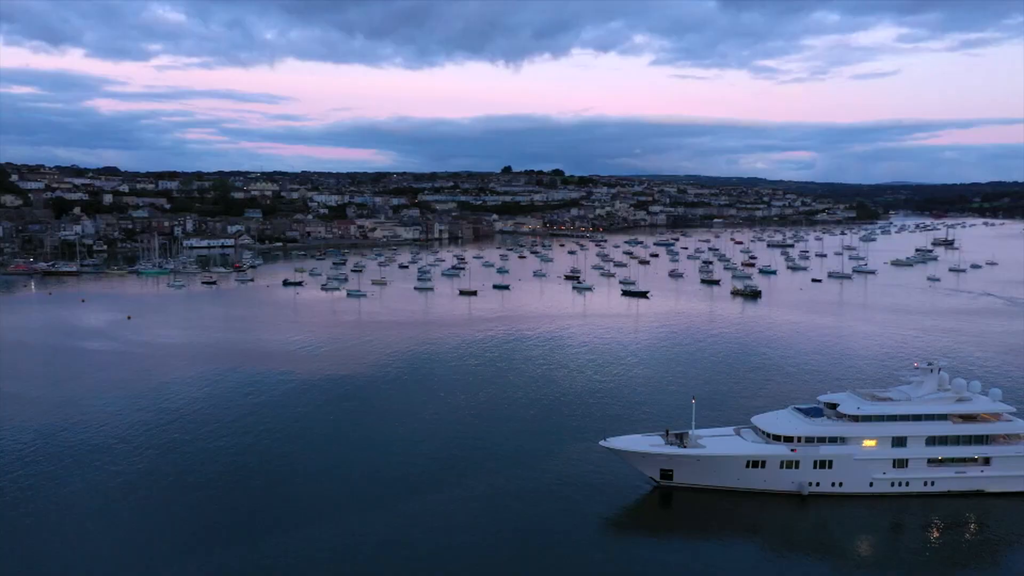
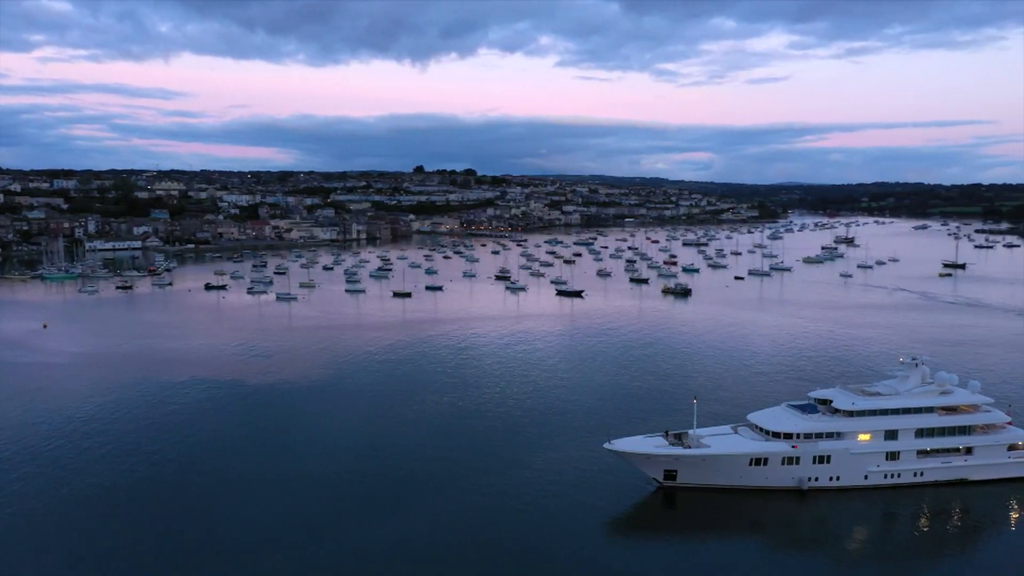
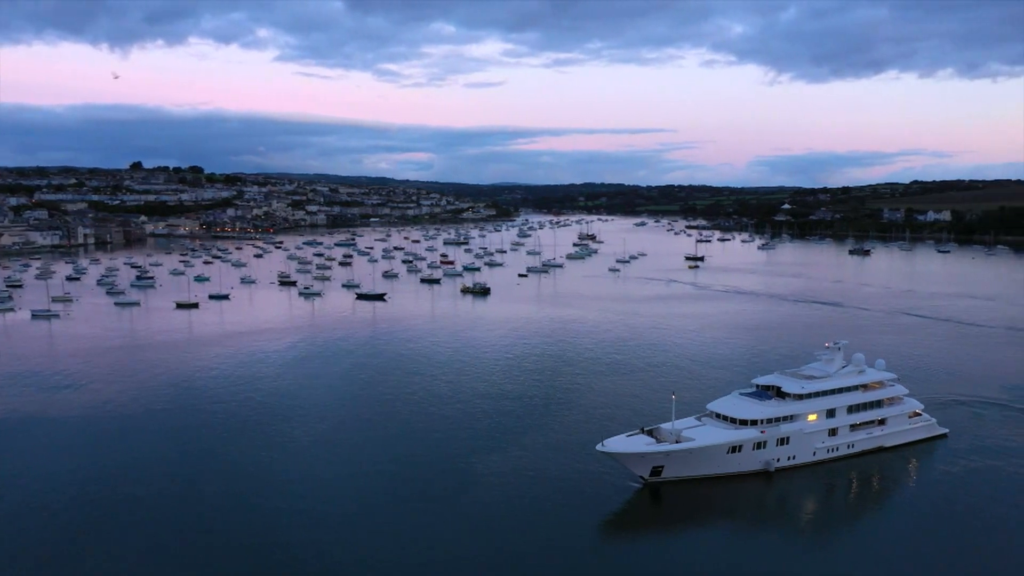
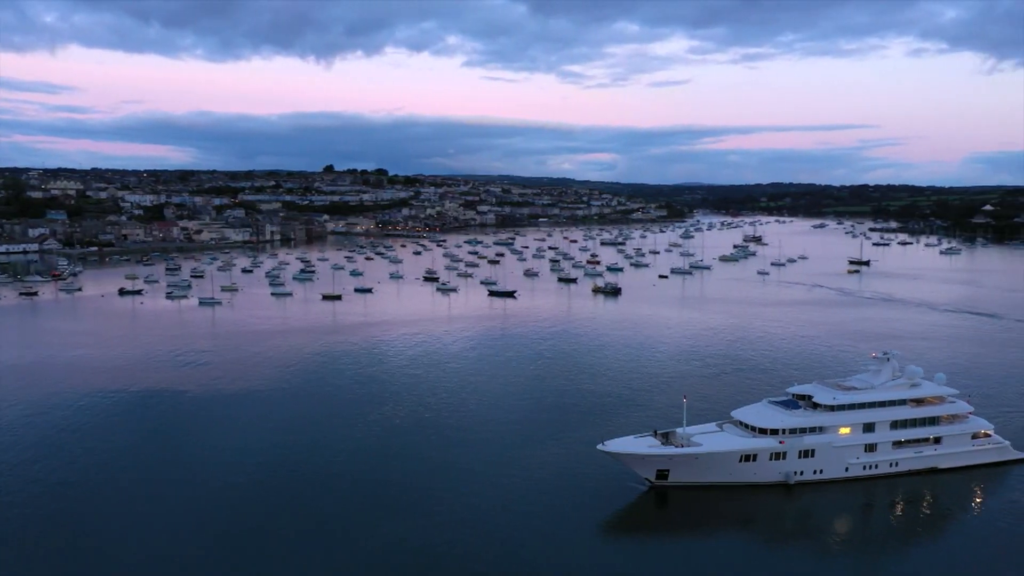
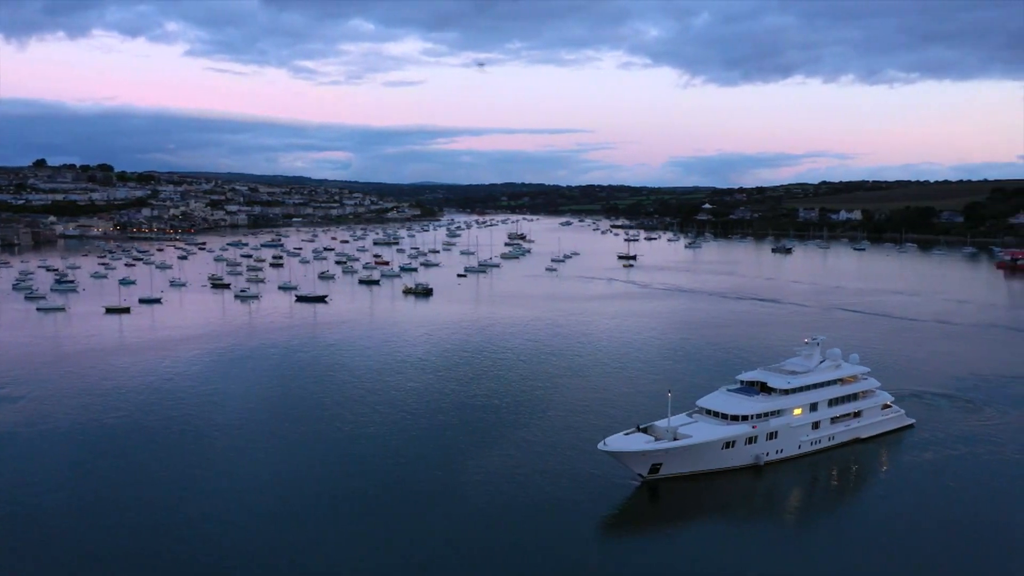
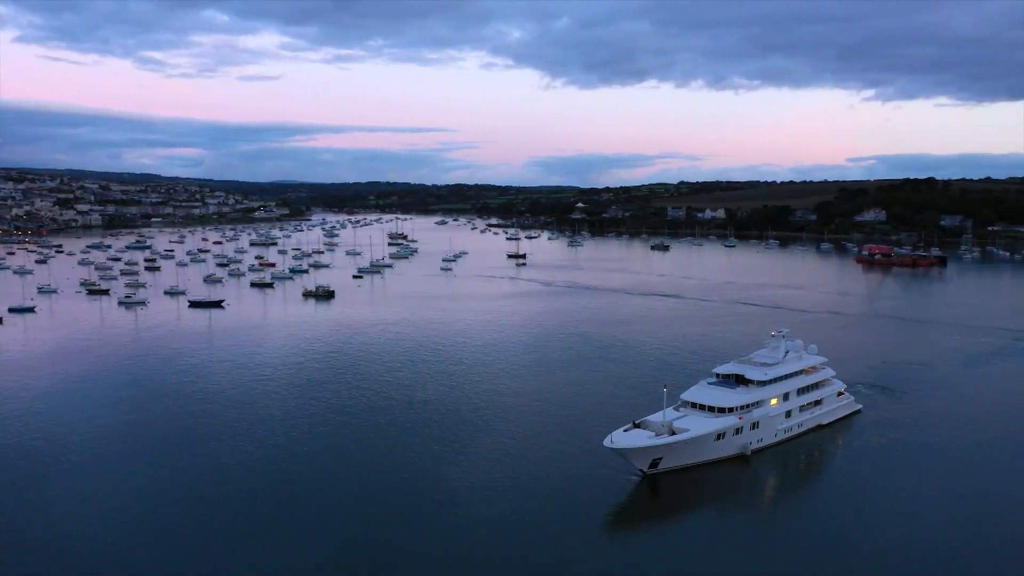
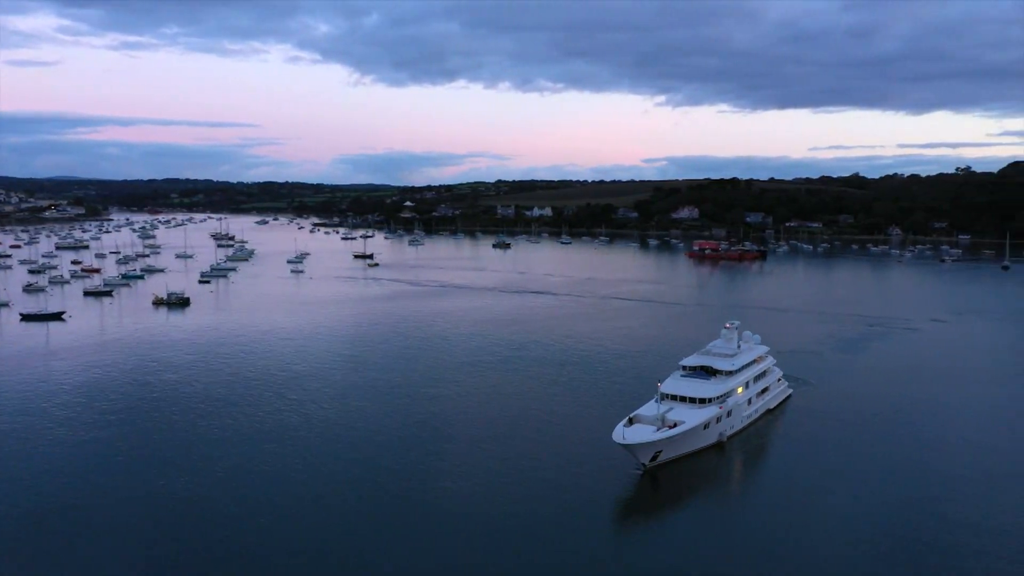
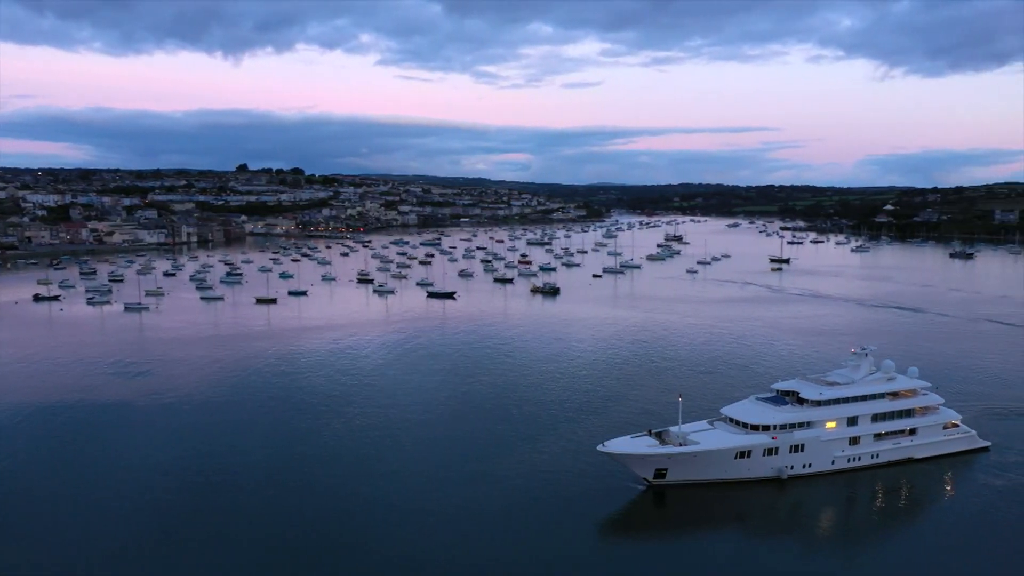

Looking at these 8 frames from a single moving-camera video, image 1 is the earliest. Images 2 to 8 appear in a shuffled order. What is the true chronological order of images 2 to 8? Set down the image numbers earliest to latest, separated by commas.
2, 4, 8, 3, 5, 6, 7
